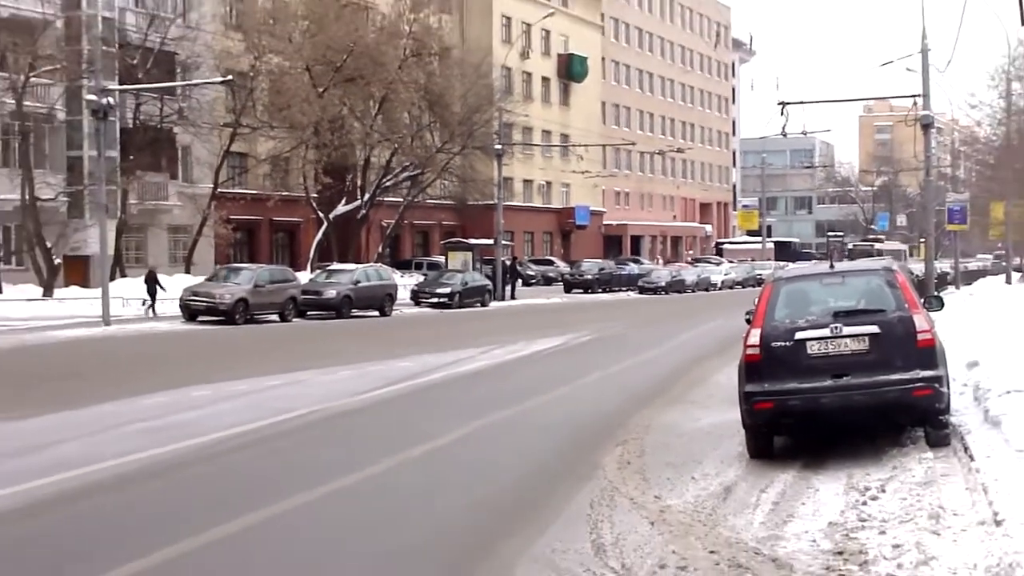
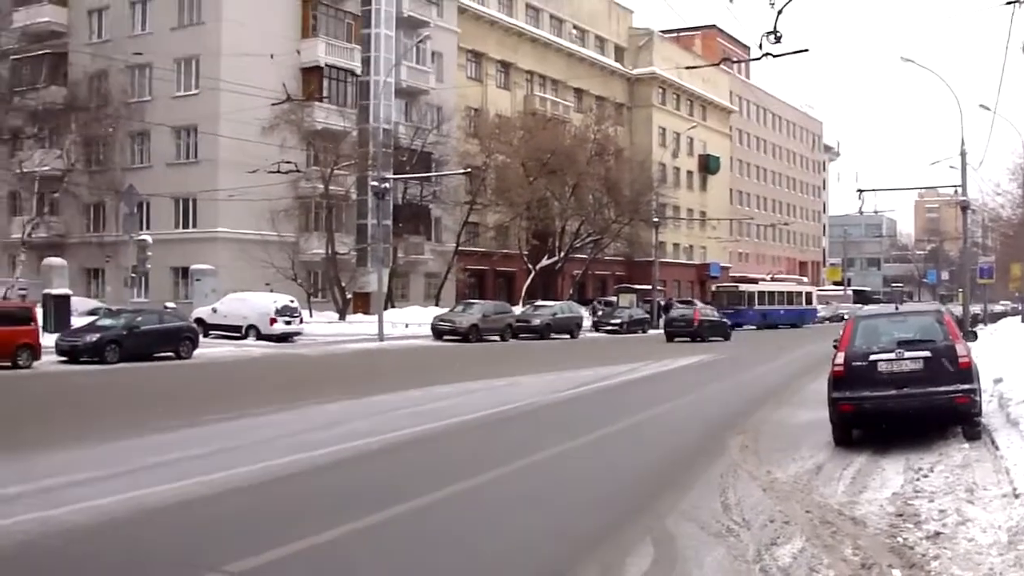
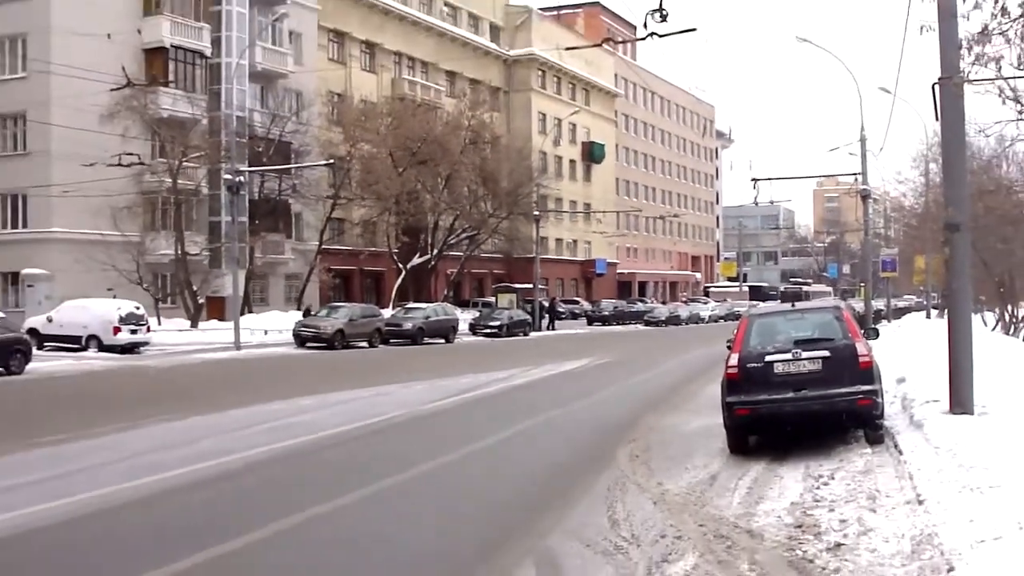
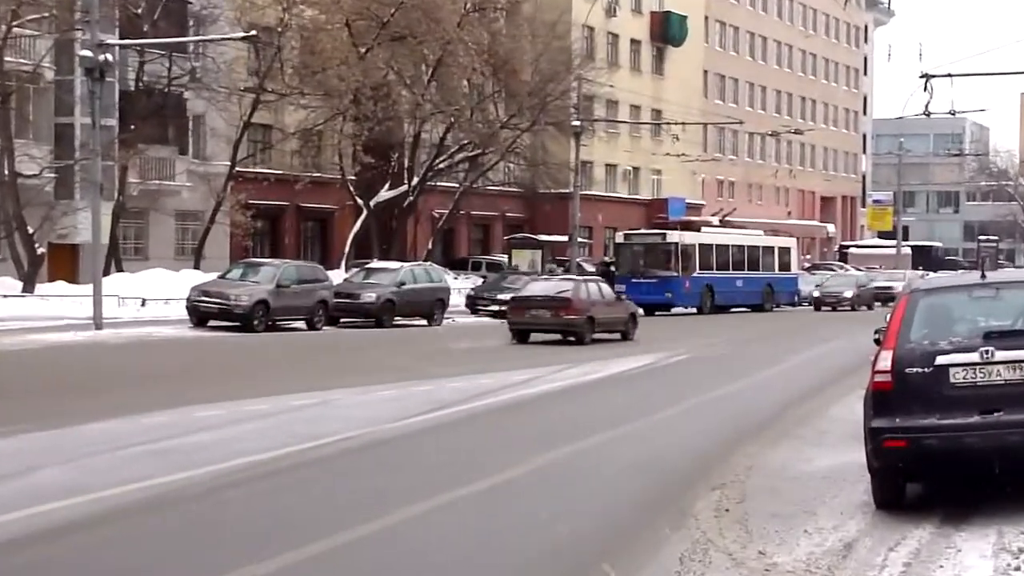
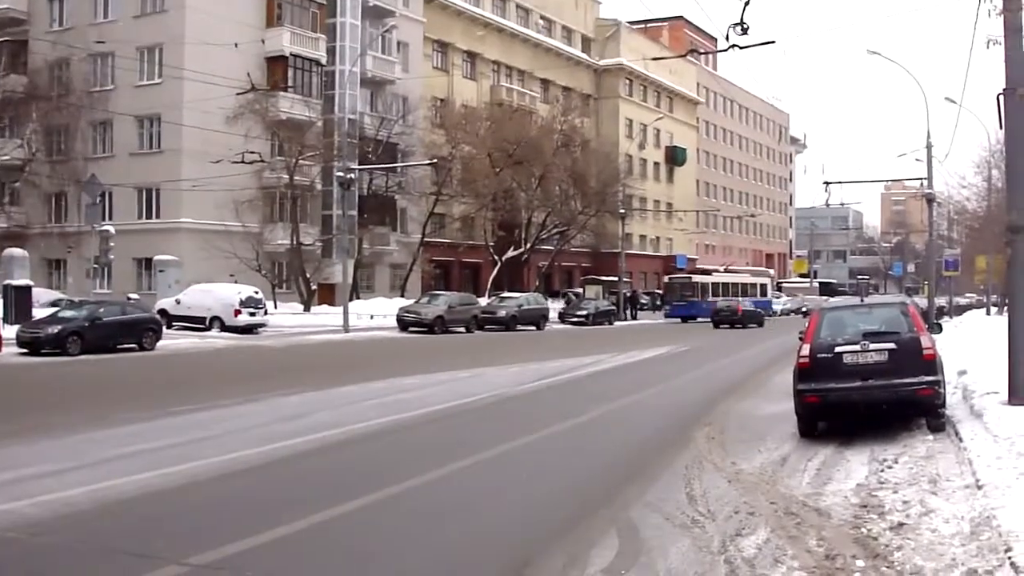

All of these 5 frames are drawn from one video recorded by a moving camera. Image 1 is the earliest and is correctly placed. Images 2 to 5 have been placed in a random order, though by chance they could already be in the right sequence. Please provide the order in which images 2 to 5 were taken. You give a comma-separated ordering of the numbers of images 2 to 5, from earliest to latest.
3, 2, 5, 4
